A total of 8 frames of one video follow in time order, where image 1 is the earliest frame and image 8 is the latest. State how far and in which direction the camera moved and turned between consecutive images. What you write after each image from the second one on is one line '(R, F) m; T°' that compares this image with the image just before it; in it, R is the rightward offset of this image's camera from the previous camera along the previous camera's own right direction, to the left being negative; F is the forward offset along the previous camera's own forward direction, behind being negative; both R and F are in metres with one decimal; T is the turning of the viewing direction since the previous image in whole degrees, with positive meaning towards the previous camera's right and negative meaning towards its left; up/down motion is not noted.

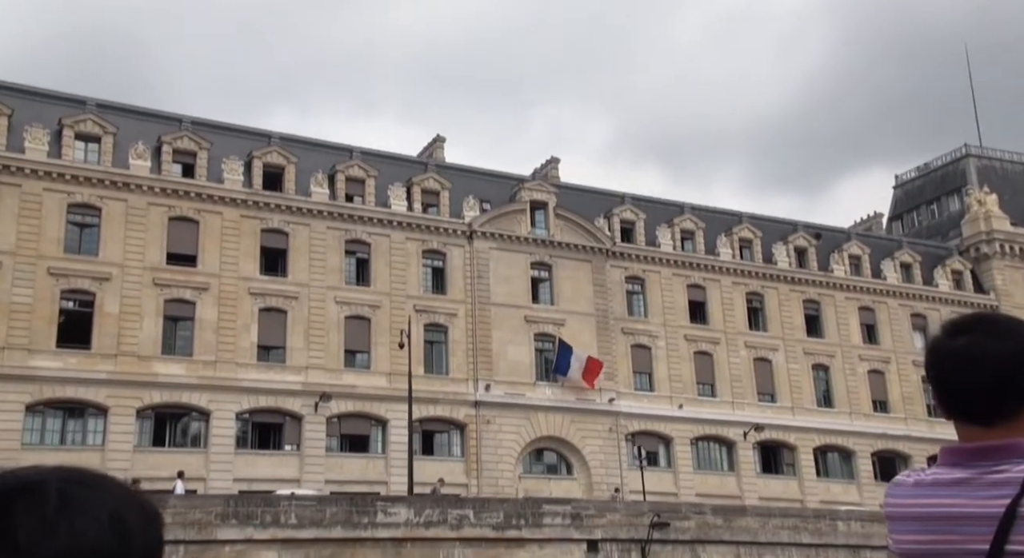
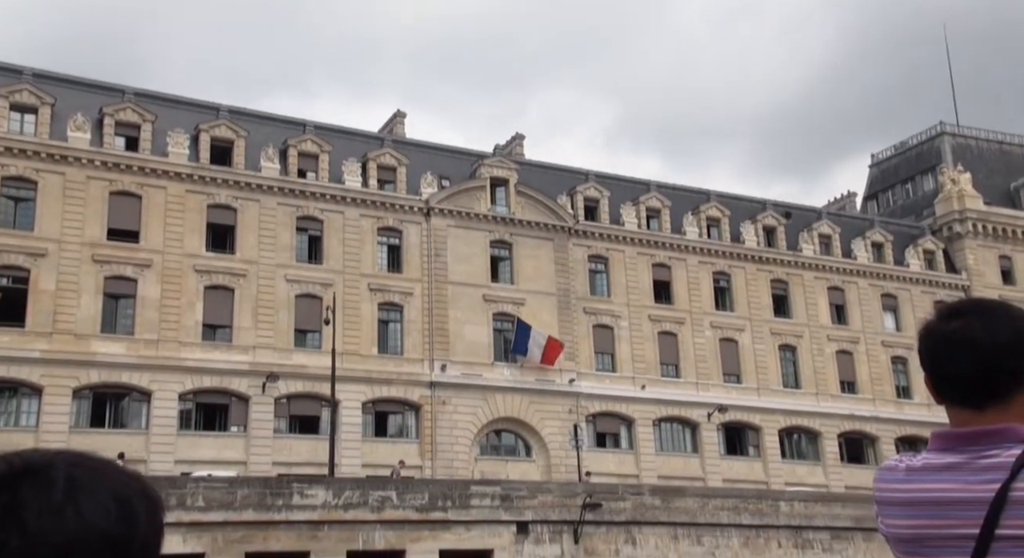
(+1.2, +1.0) m; 0°
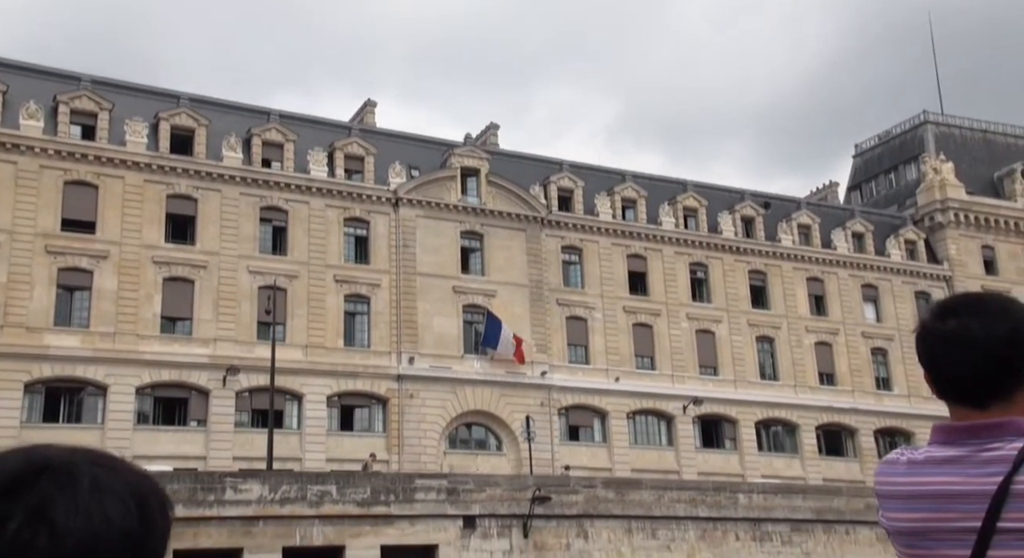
(+0.9, +0.8) m; 0°
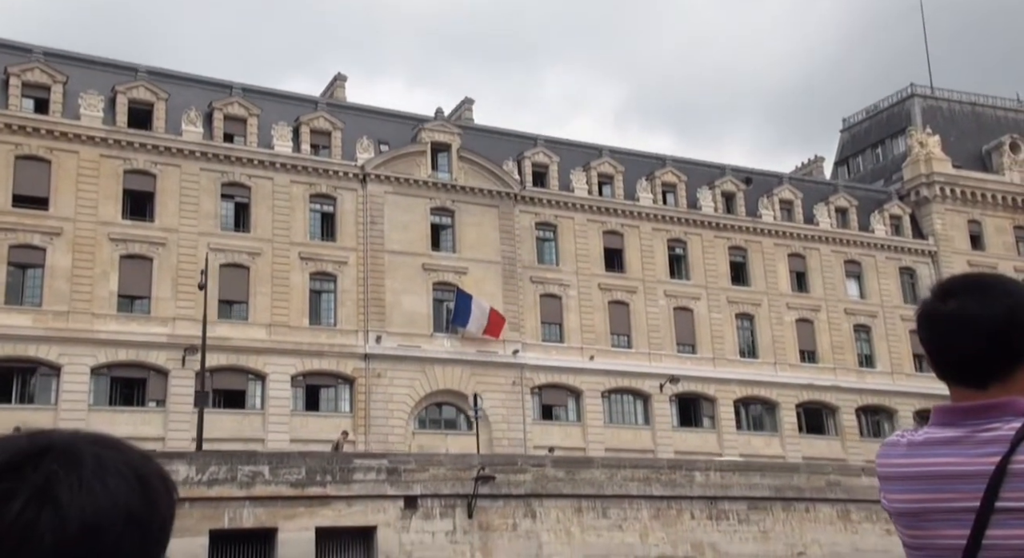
(+1.0, +0.9) m; 0°
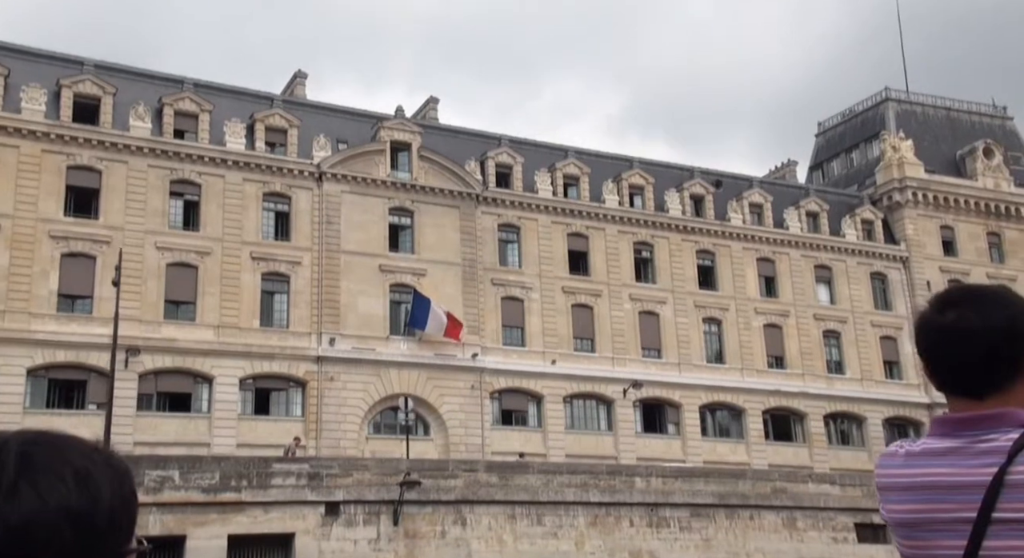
(+1.0, +1.0) m; +1°
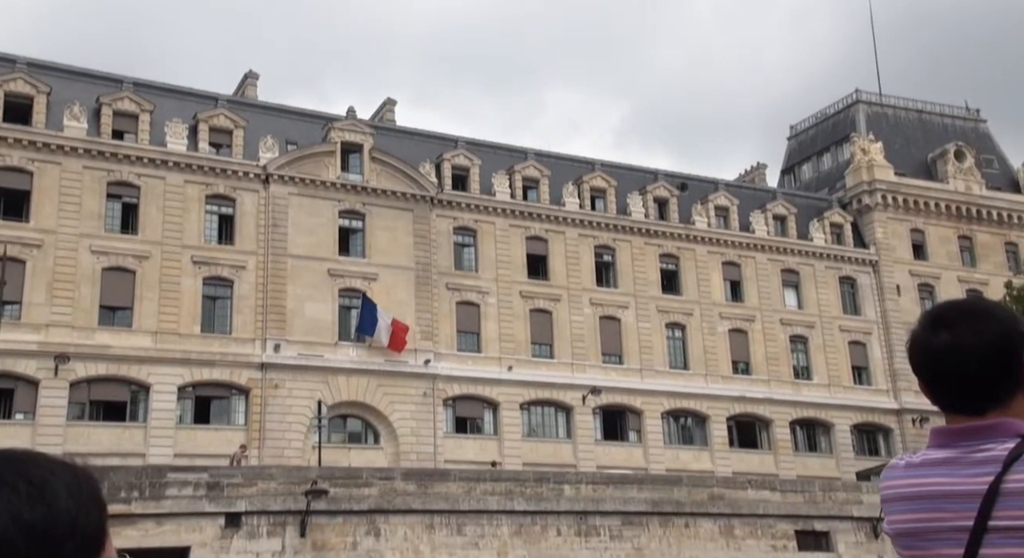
(+1.2, +1.2) m; +1°
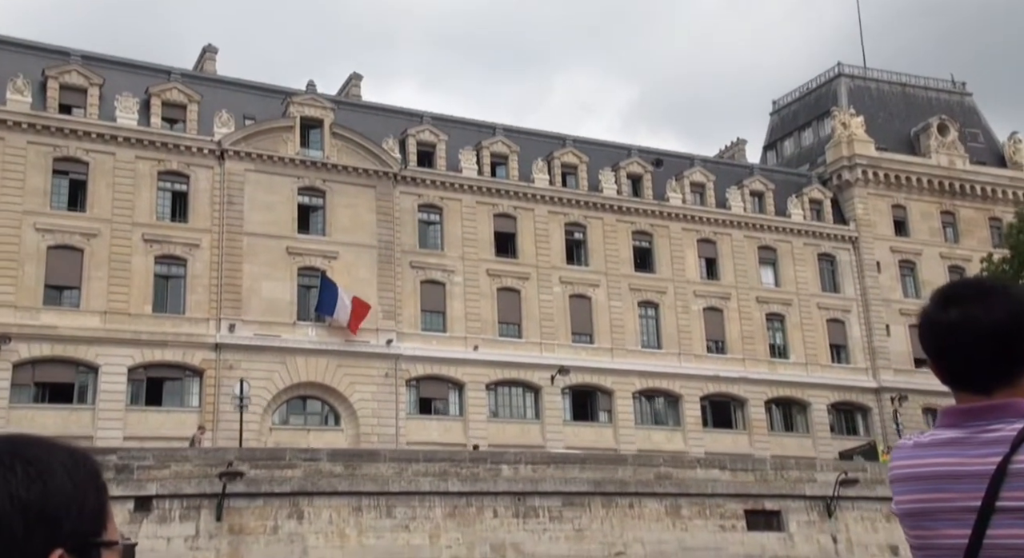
(+1.1, +1.1) m; 0°
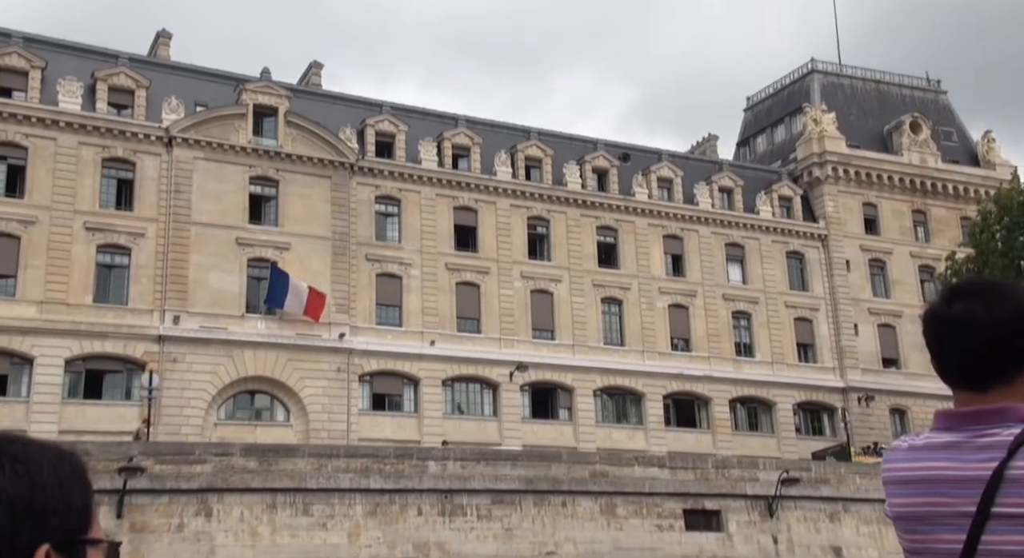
(+0.9, +1.1) m; +1°
